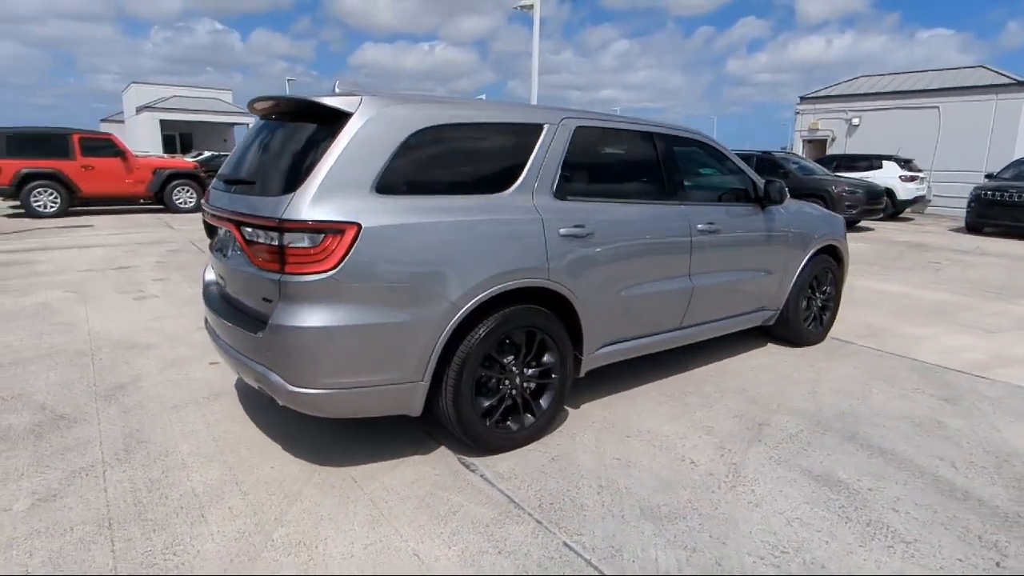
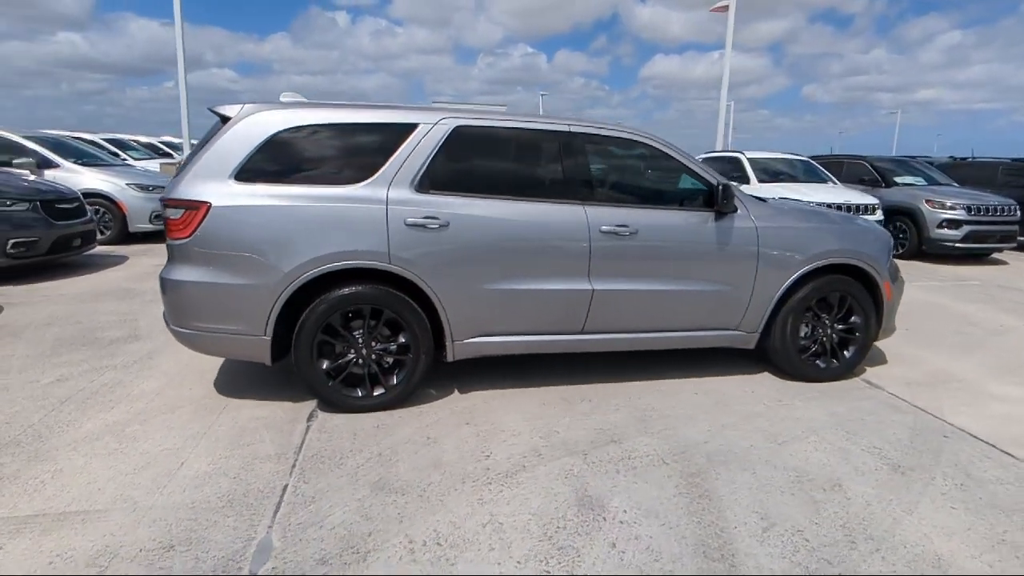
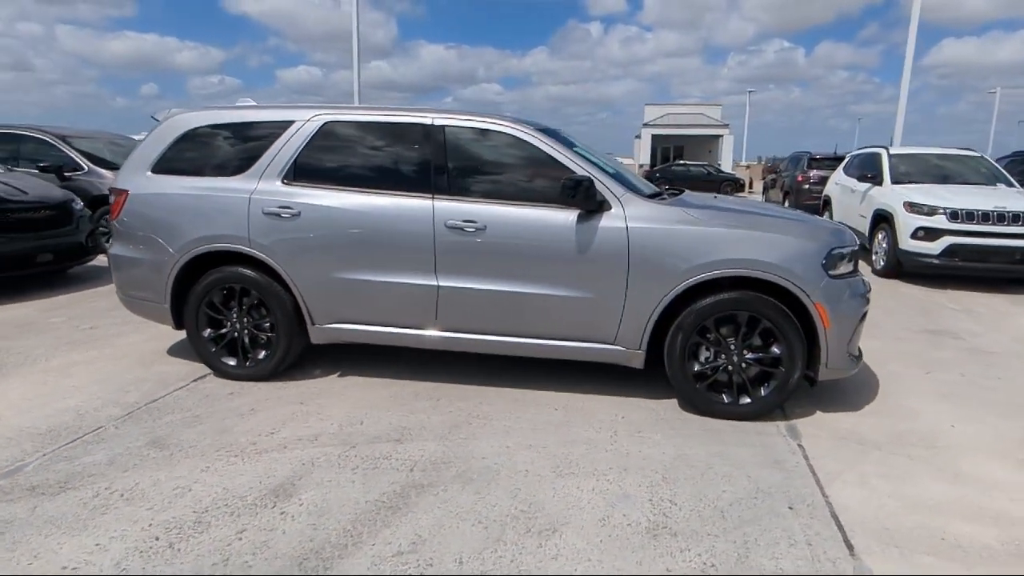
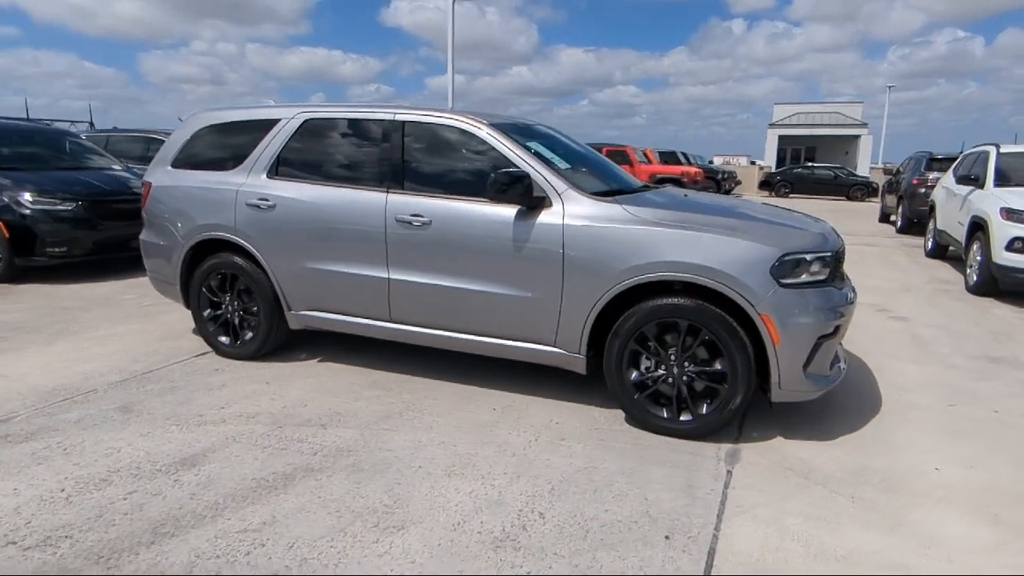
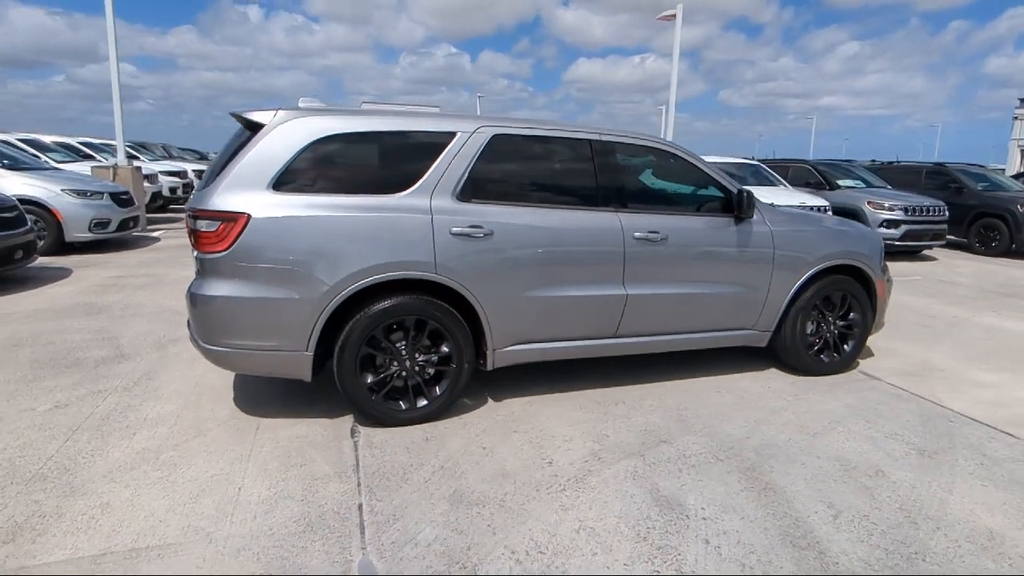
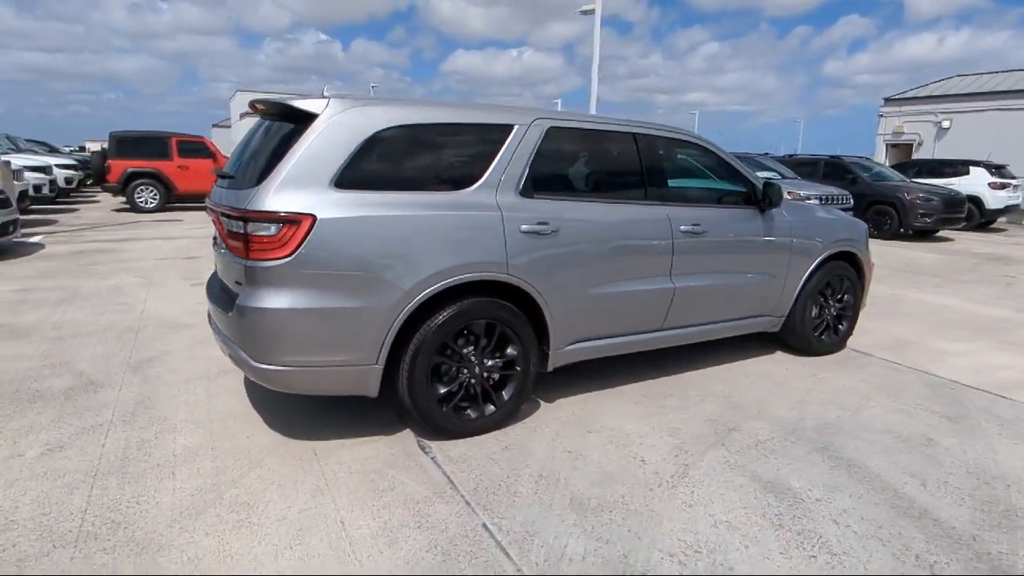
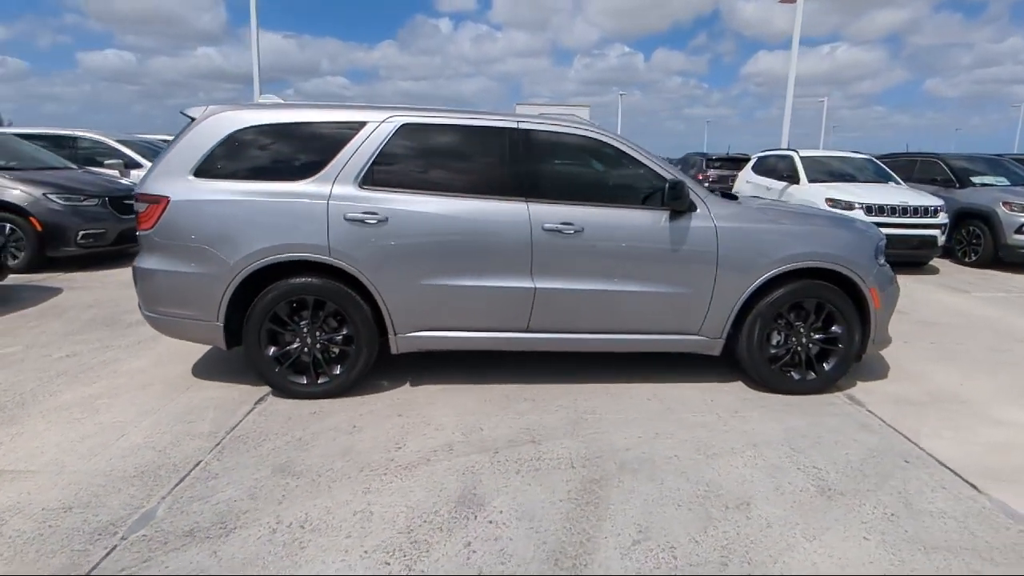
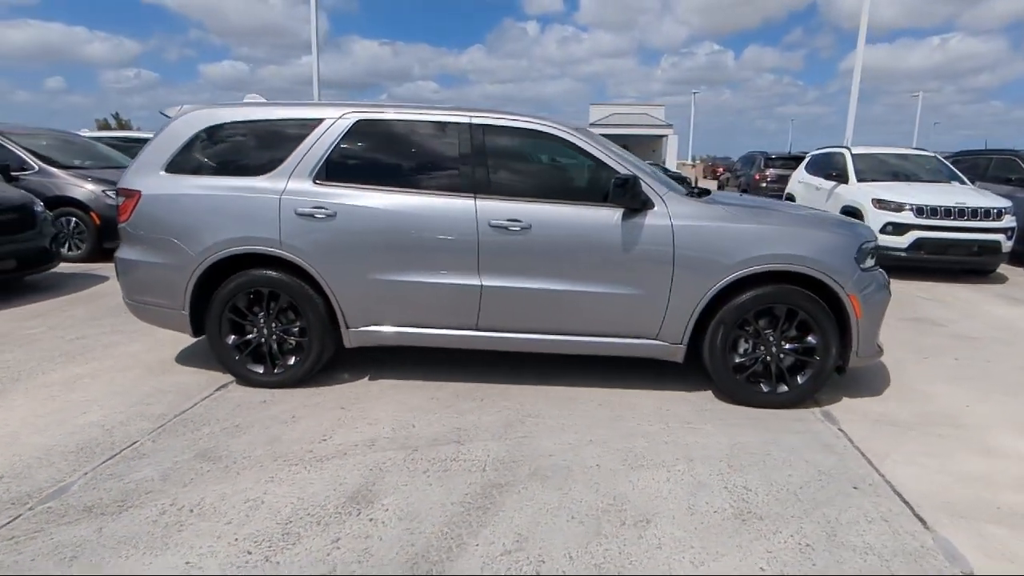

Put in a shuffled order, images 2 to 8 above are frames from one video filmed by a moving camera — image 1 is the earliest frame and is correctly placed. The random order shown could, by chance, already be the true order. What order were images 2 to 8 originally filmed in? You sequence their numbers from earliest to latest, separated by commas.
6, 5, 2, 7, 8, 3, 4
